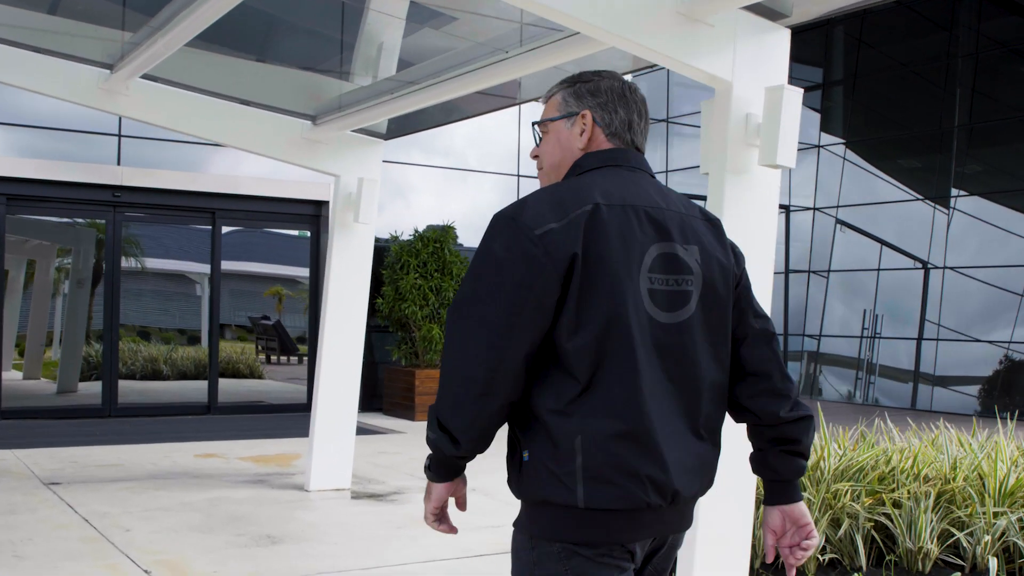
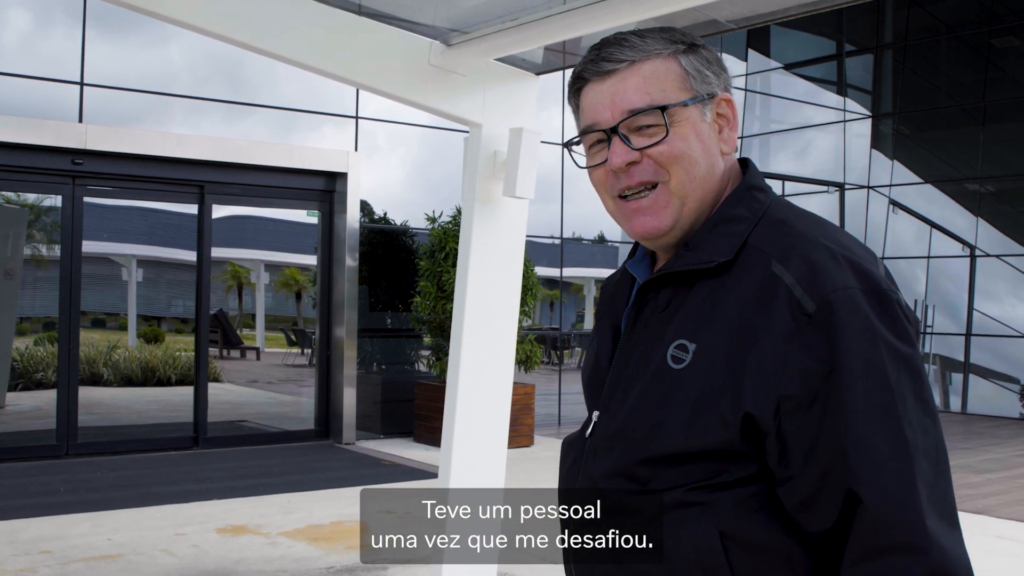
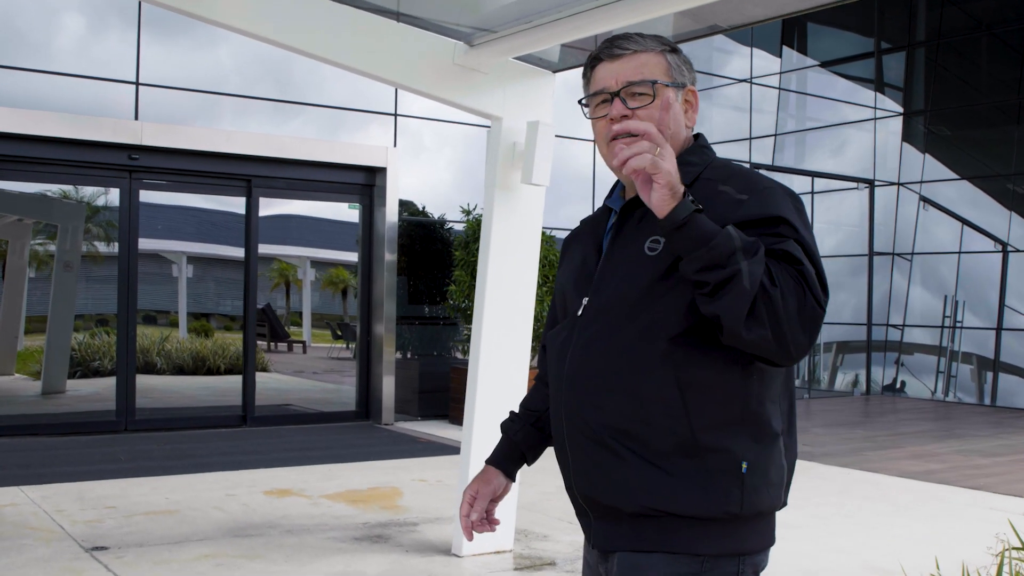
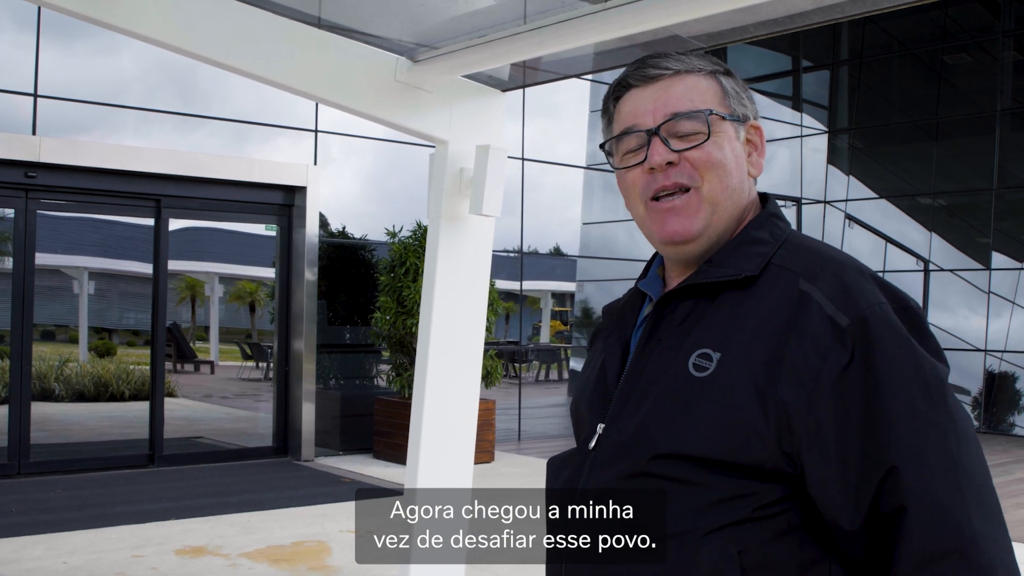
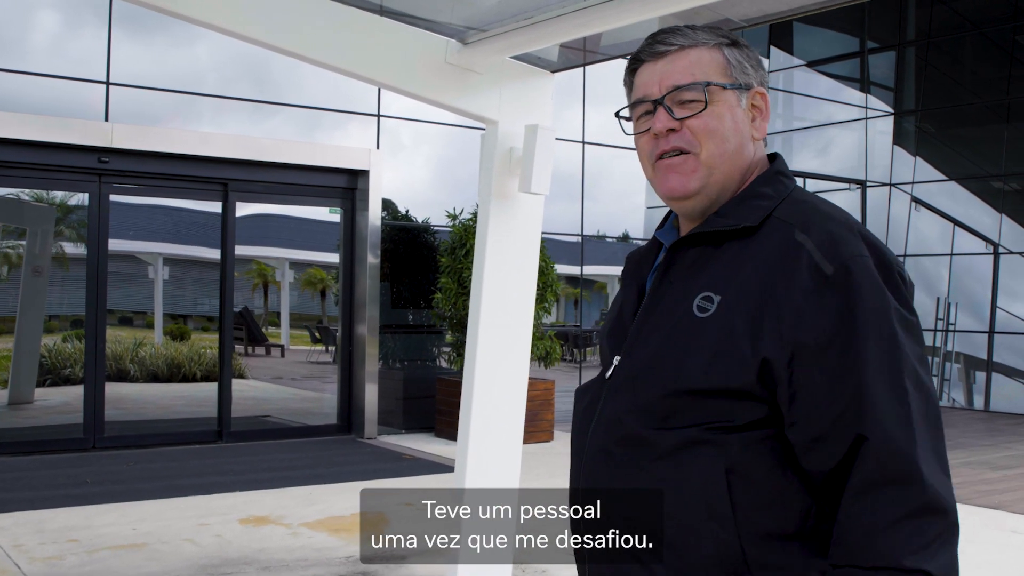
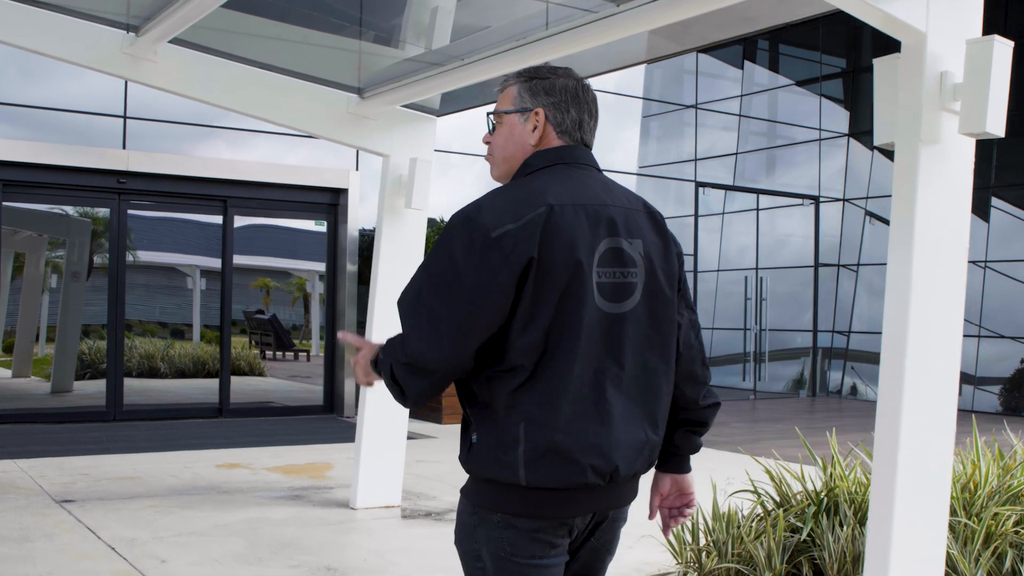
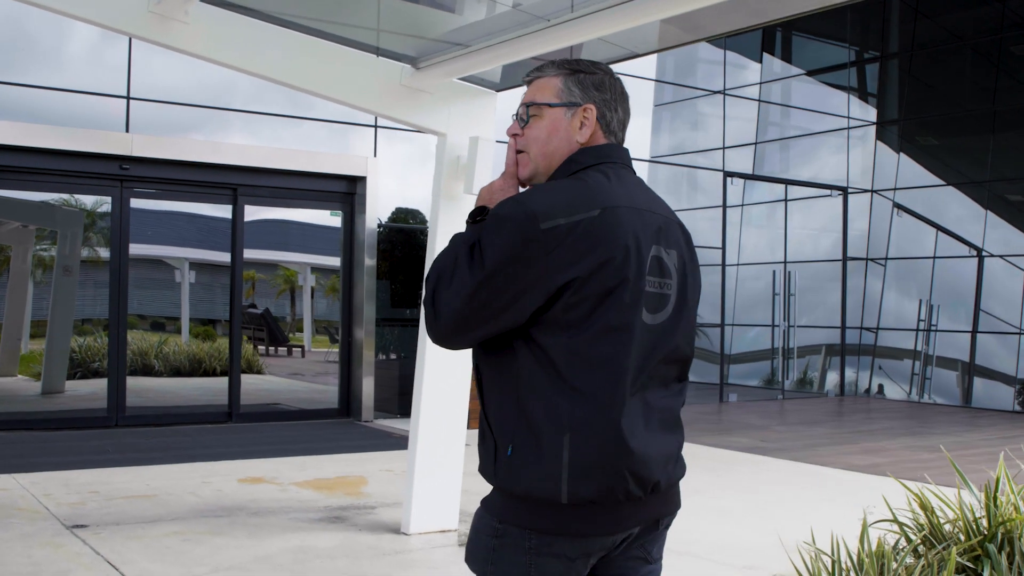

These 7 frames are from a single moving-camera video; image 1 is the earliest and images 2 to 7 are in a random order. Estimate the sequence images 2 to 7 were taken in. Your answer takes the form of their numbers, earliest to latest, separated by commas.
6, 7, 3, 5, 2, 4
